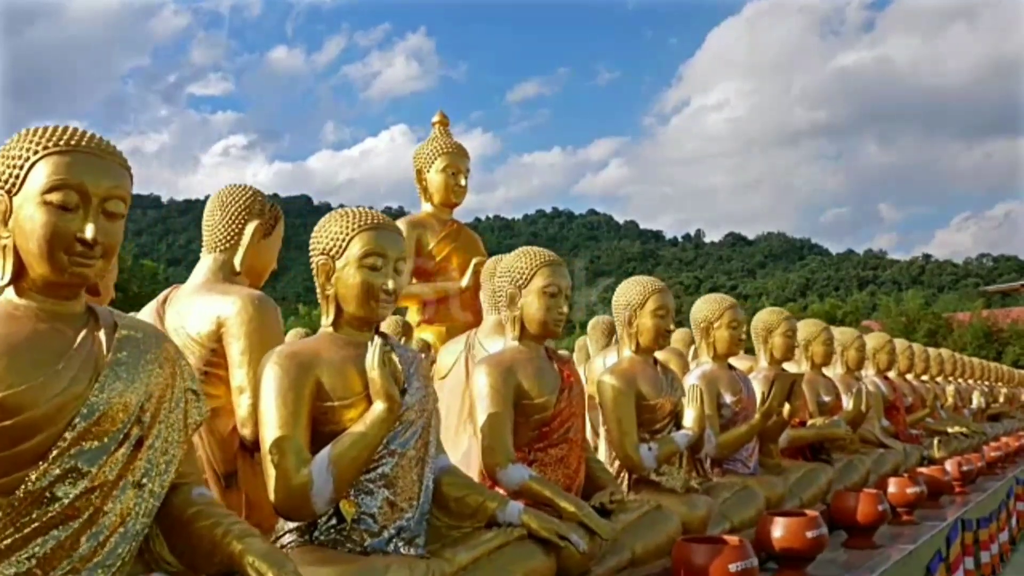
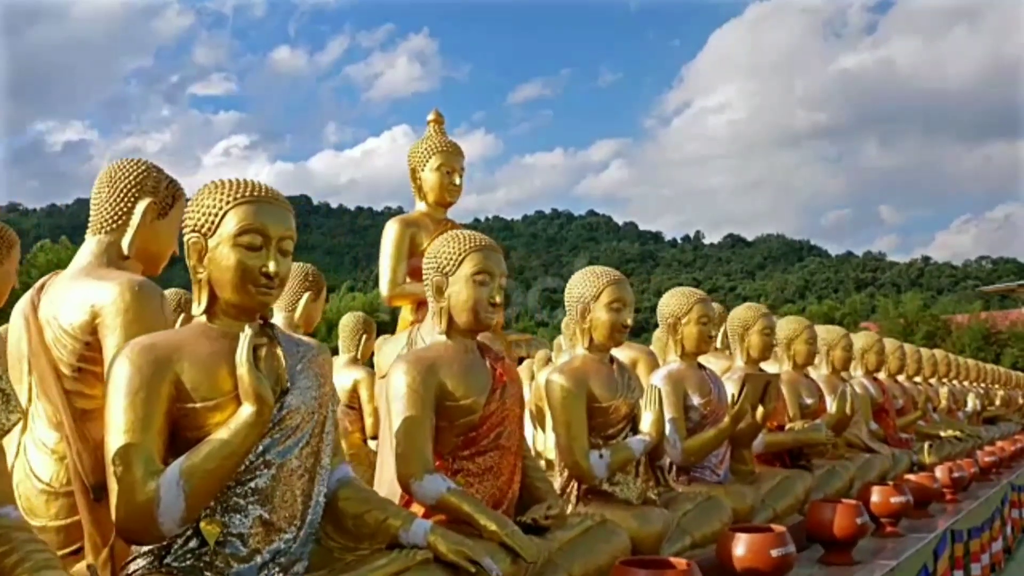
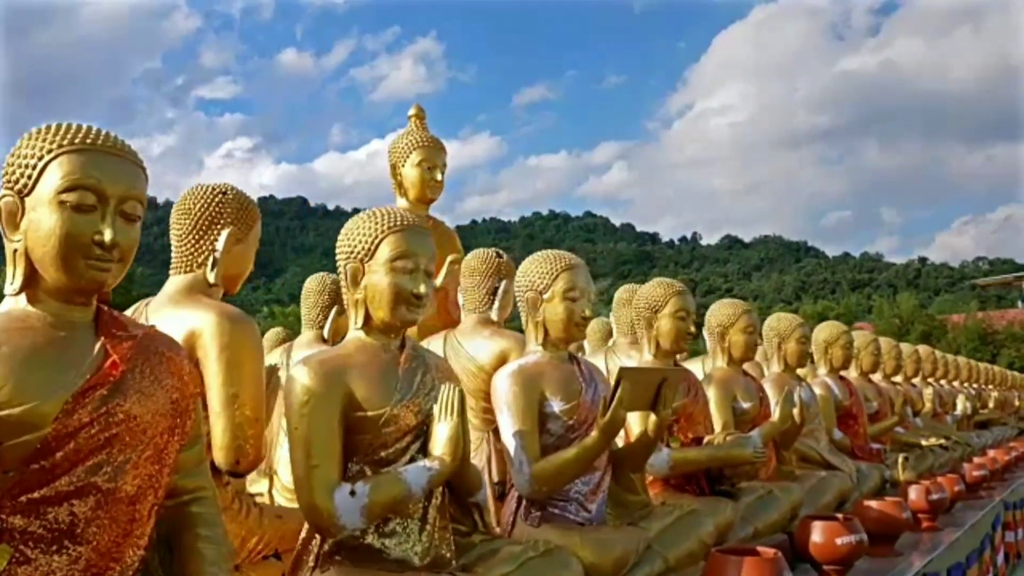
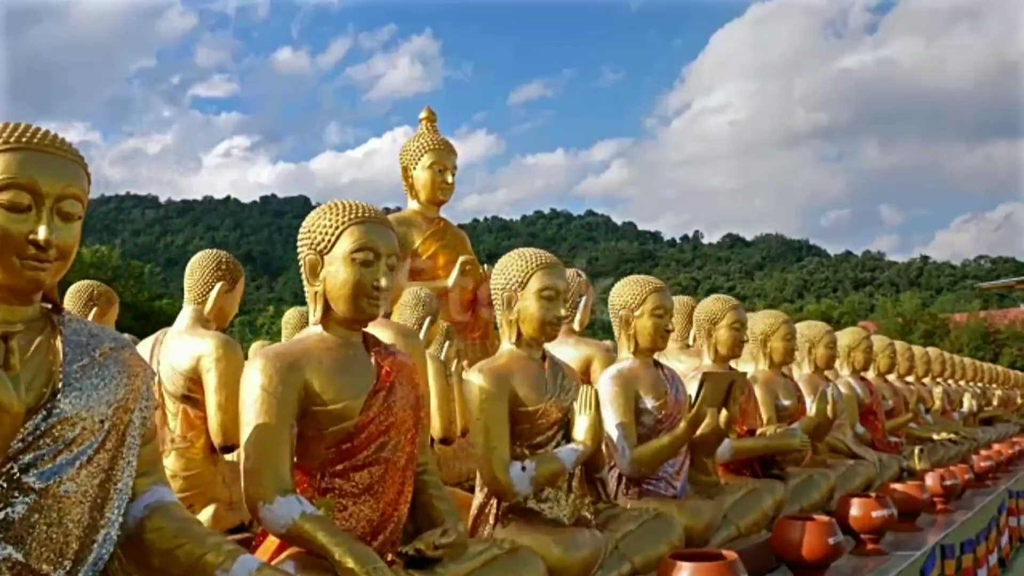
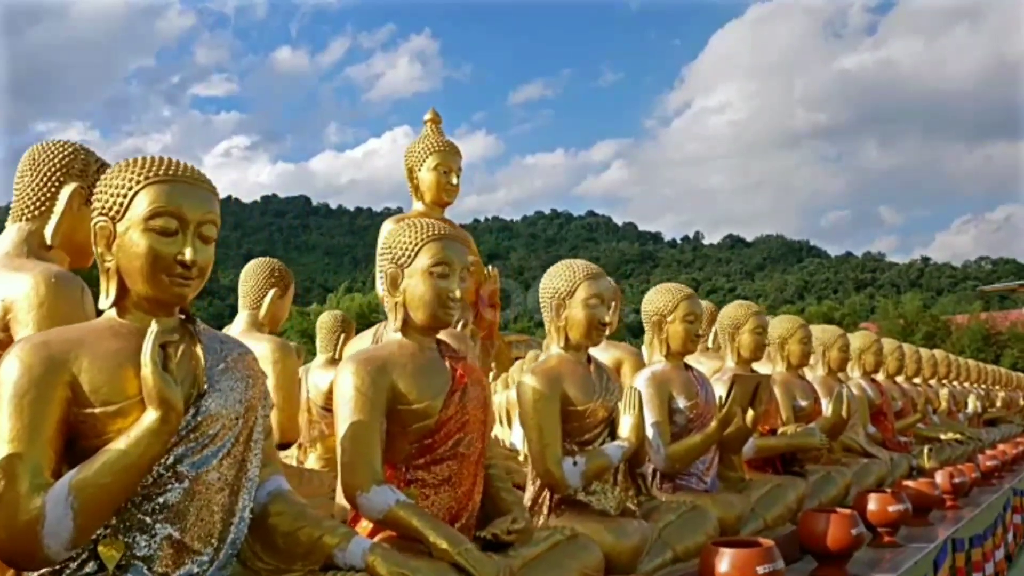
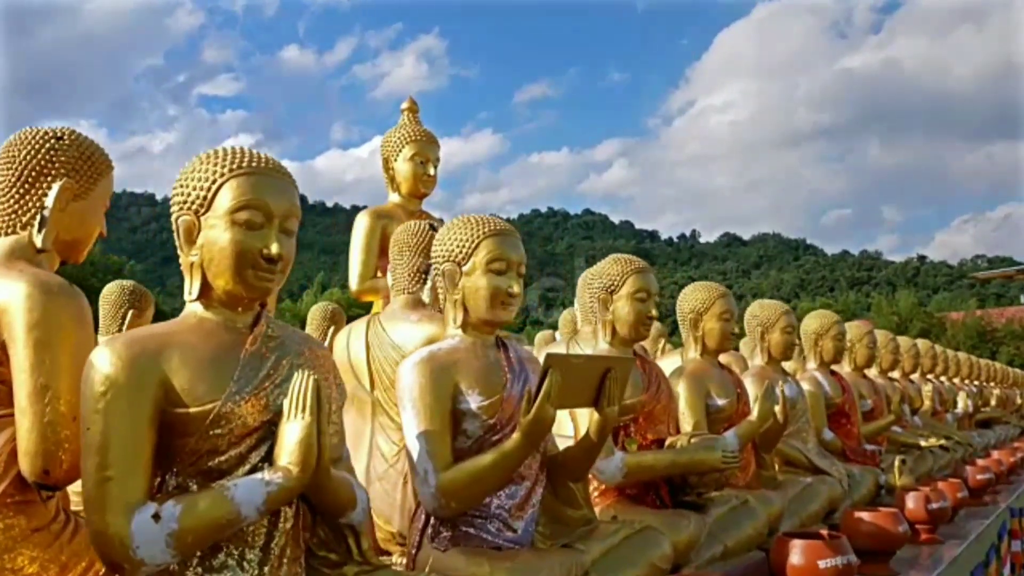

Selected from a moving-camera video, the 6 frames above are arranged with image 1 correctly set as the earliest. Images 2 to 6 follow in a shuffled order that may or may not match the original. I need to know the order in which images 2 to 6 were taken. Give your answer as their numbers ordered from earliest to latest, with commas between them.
2, 5, 4, 3, 6
